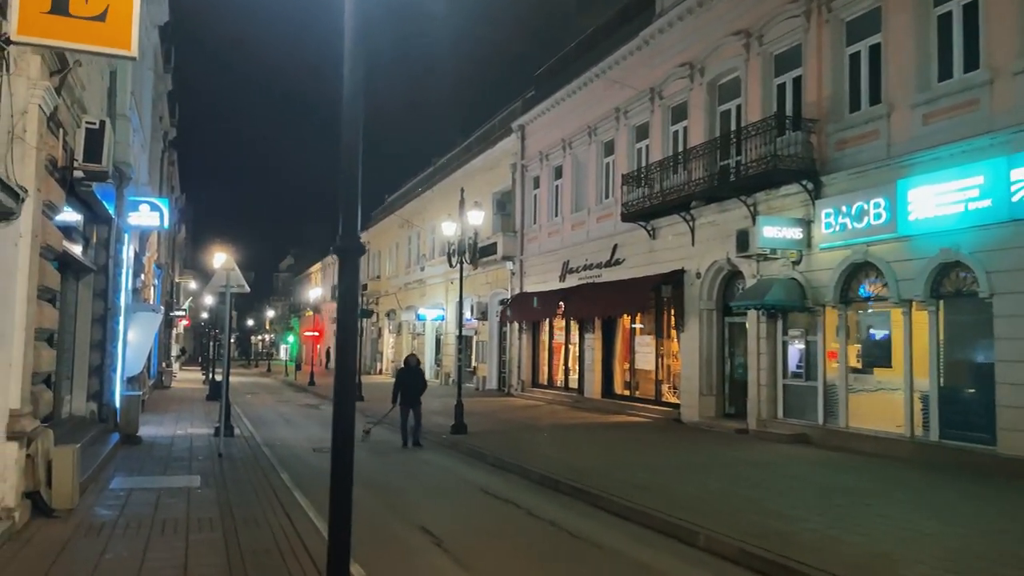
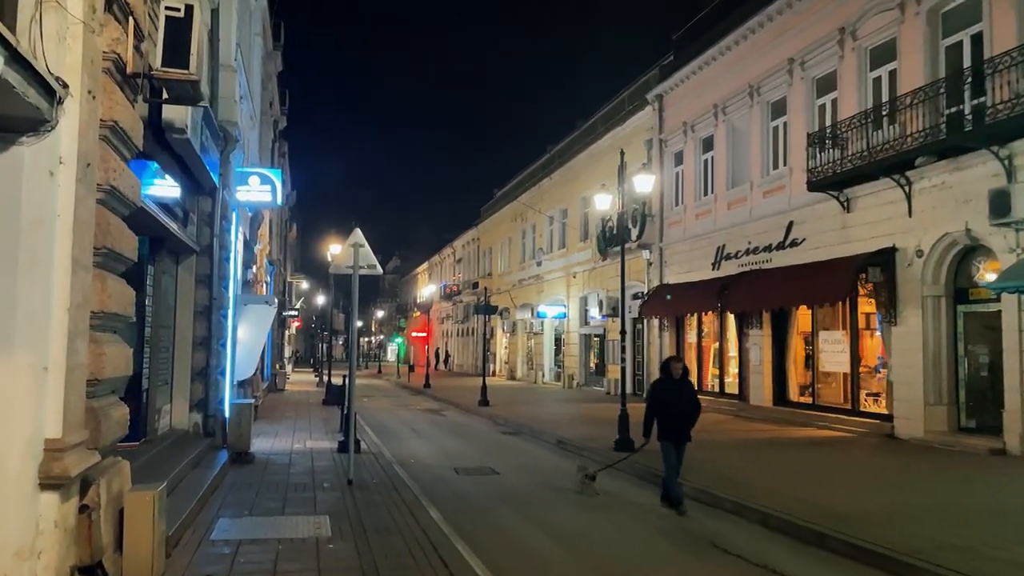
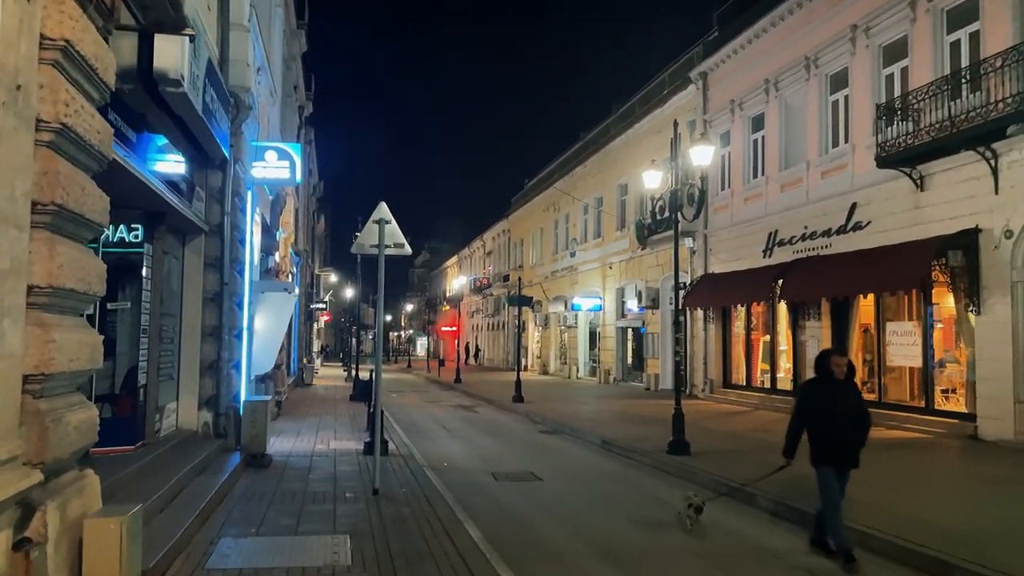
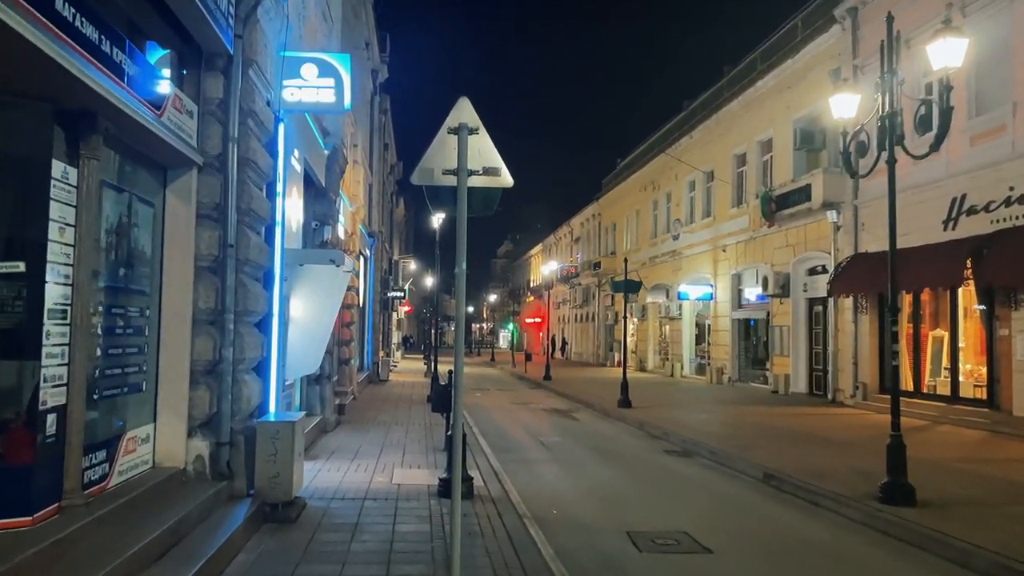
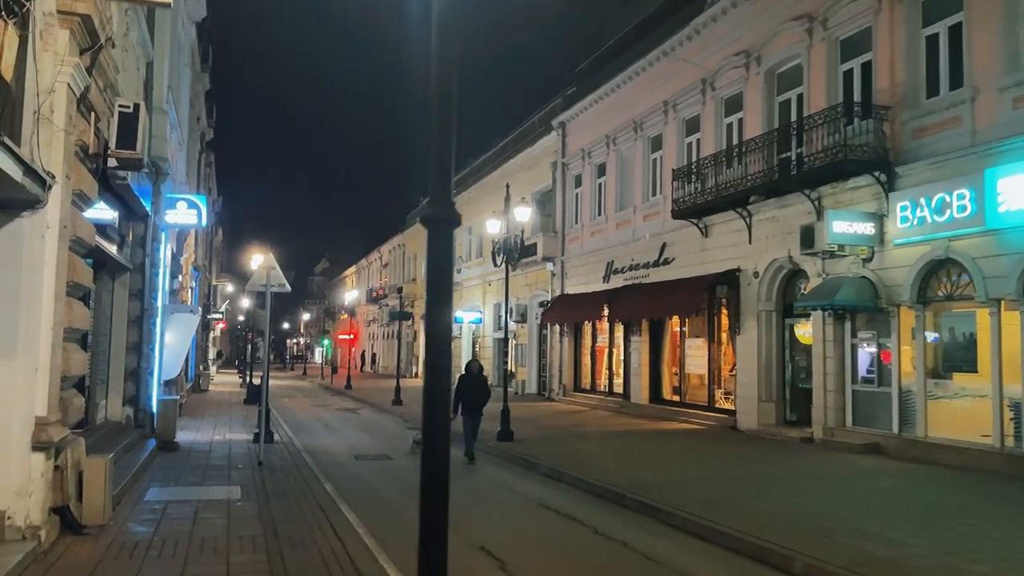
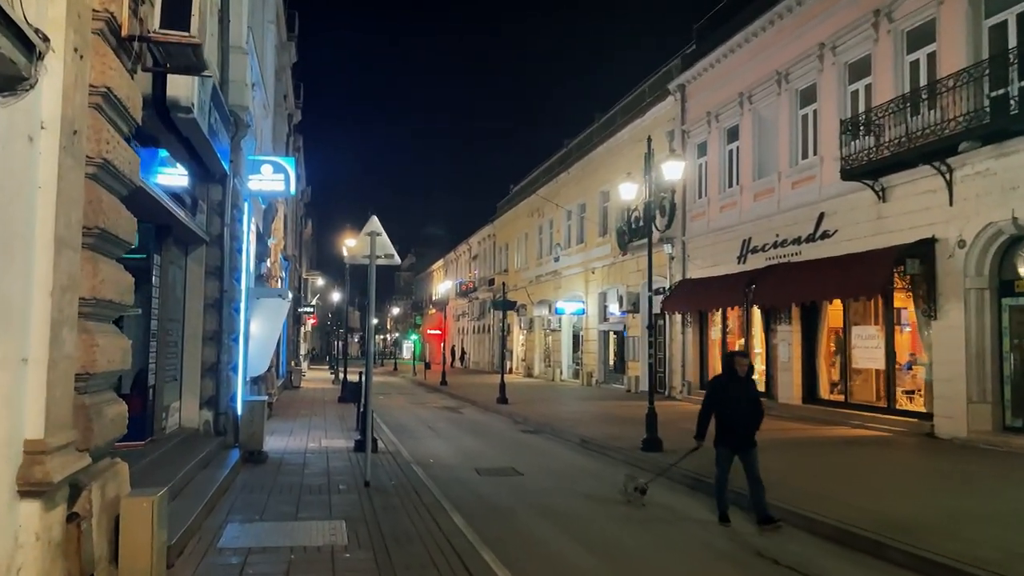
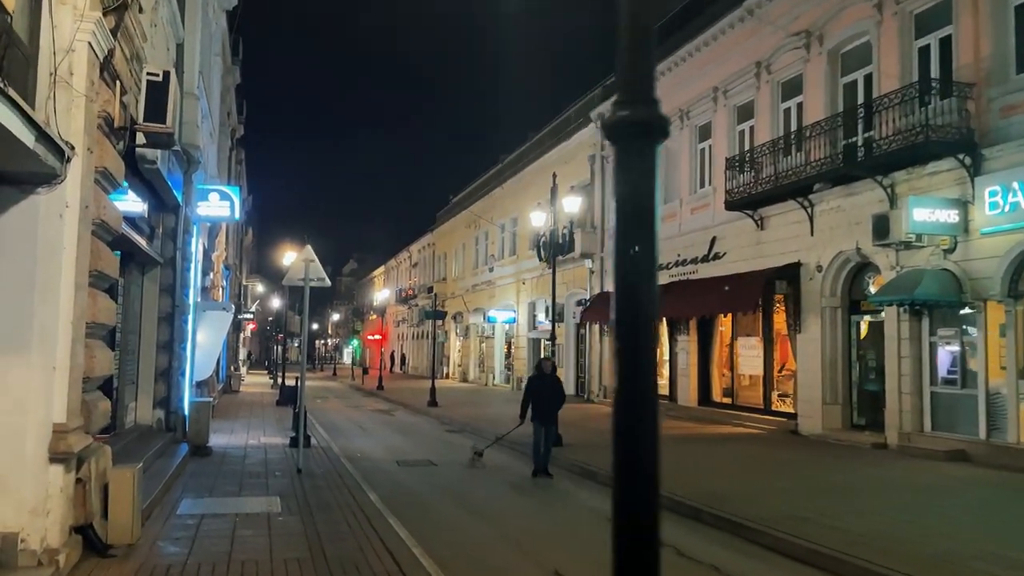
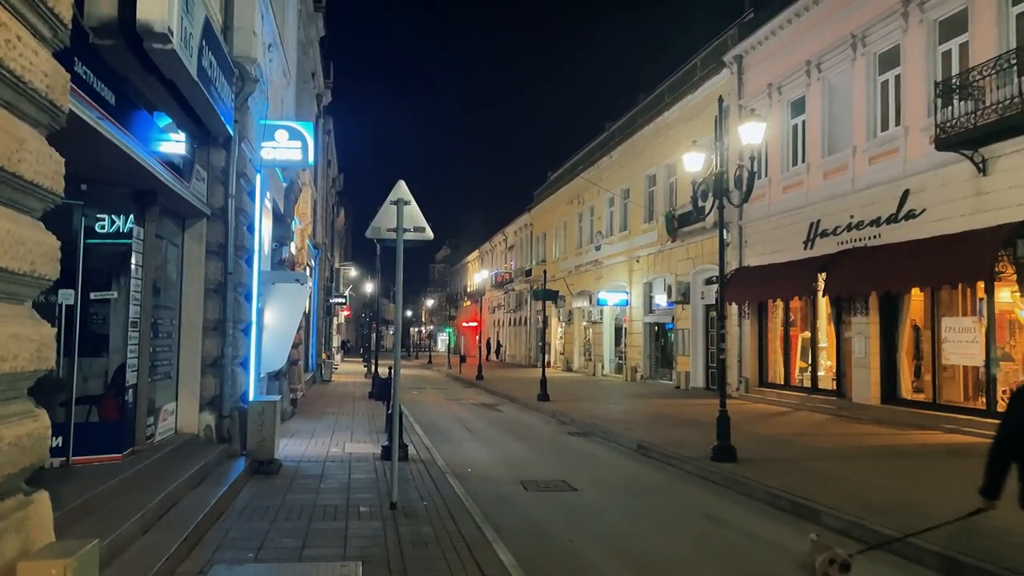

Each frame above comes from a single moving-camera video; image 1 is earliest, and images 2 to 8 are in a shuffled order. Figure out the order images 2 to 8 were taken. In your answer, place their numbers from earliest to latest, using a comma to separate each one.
5, 7, 2, 6, 3, 8, 4
